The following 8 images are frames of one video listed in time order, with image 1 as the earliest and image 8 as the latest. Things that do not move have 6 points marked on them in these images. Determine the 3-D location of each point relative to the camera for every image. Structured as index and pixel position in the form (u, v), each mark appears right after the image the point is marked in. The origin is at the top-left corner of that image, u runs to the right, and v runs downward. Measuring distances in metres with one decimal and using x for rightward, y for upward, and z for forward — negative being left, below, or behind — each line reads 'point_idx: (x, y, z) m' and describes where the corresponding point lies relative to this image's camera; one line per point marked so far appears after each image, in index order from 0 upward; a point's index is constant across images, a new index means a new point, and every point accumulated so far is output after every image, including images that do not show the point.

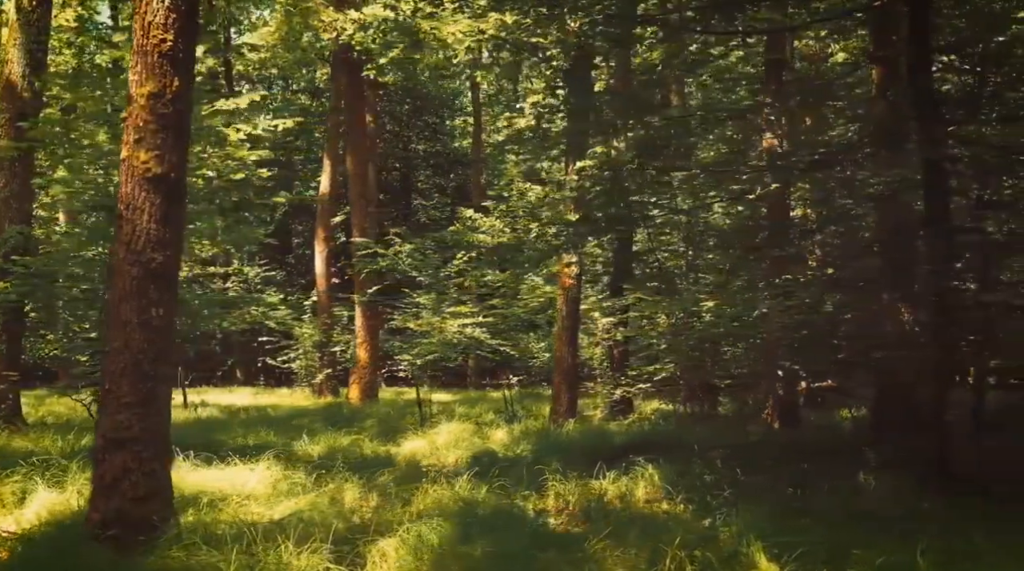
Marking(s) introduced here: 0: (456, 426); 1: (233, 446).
0: (-0.8, -2.1, +19.7) m
1: (-3.2, -1.8, +14.7) m
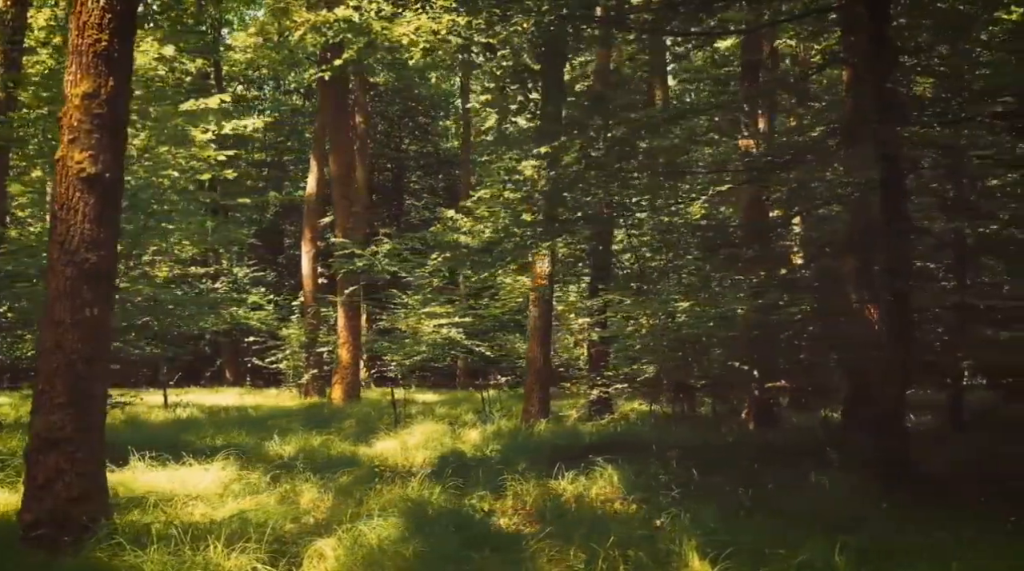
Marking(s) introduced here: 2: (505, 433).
0: (-1.2, -2.1, +19.7) m
1: (-3.5, -1.8, +14.7) m
2: (-0.1, -1.9, +17.3) m
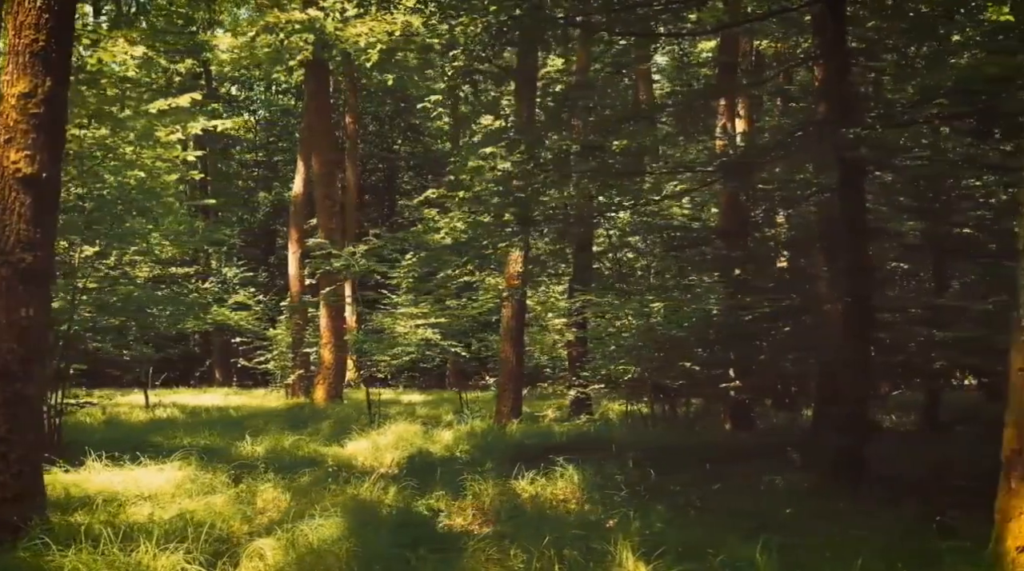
0: (-1.6, -2.1, +19.7) m
1: (-3.9, -1.8, +14.7) m
2: (-0.5, -1.9, +17.3) m
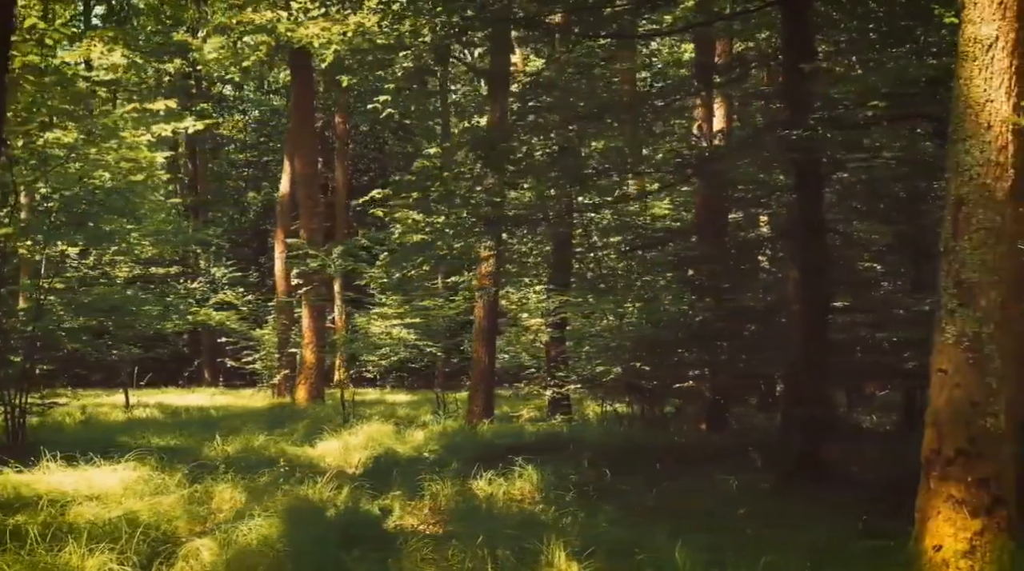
0: (-2.0, -2.1, +19.7) m
1: (-4.2, -1.8, +14.7) m
2: (-0.8, -1.9, +17.3) m
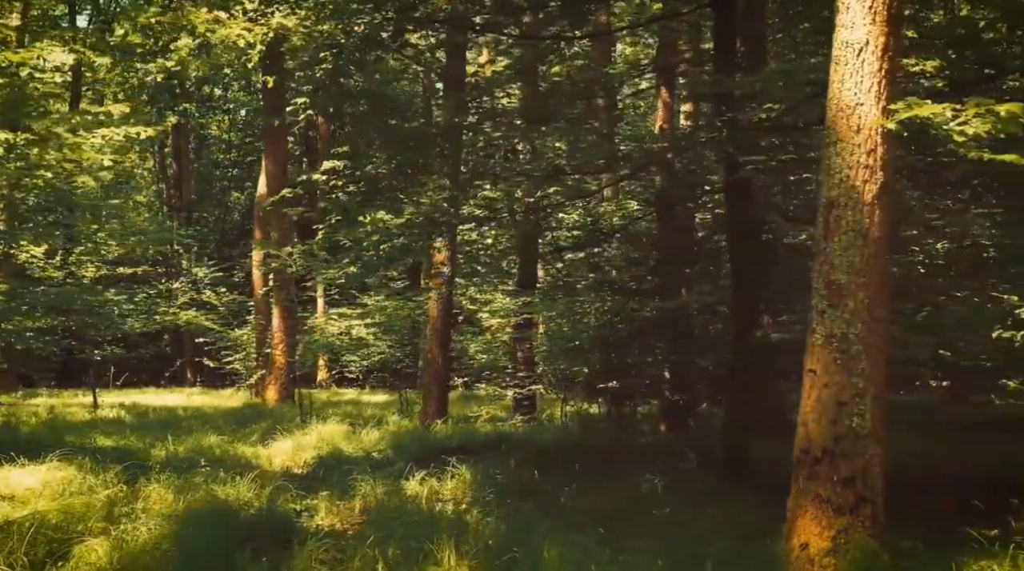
0: (-2.6, -2.1, +19.7) m
1: (-4.8, -1.8, +14.7) m
2: (-1.4, -1.9, +17.3) m
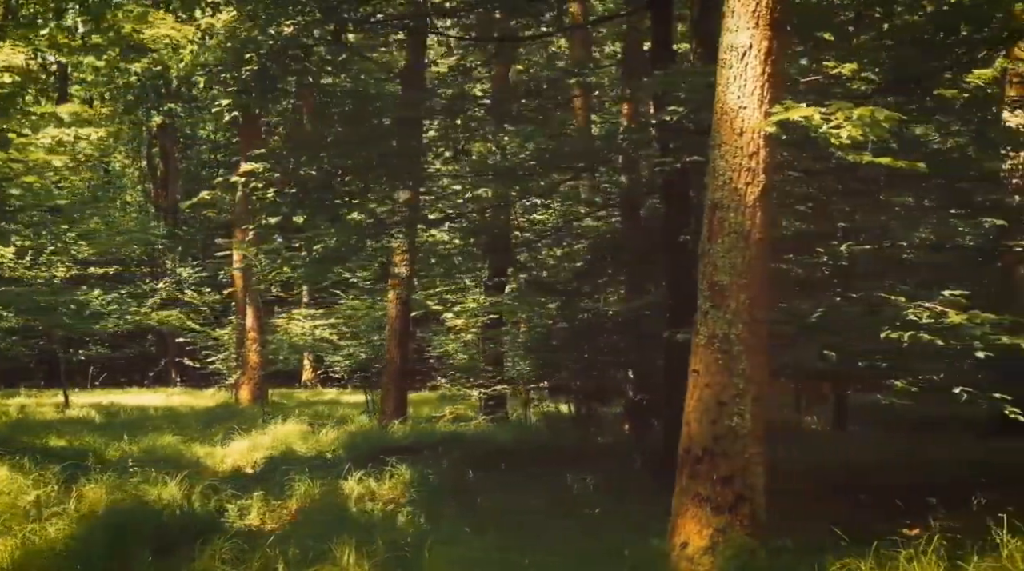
0: (-3.2, -2.1, +19.7) m
1: (-5.4, -1.8, +14.7) m
2: (-2.0, -1.9, +17.4) m
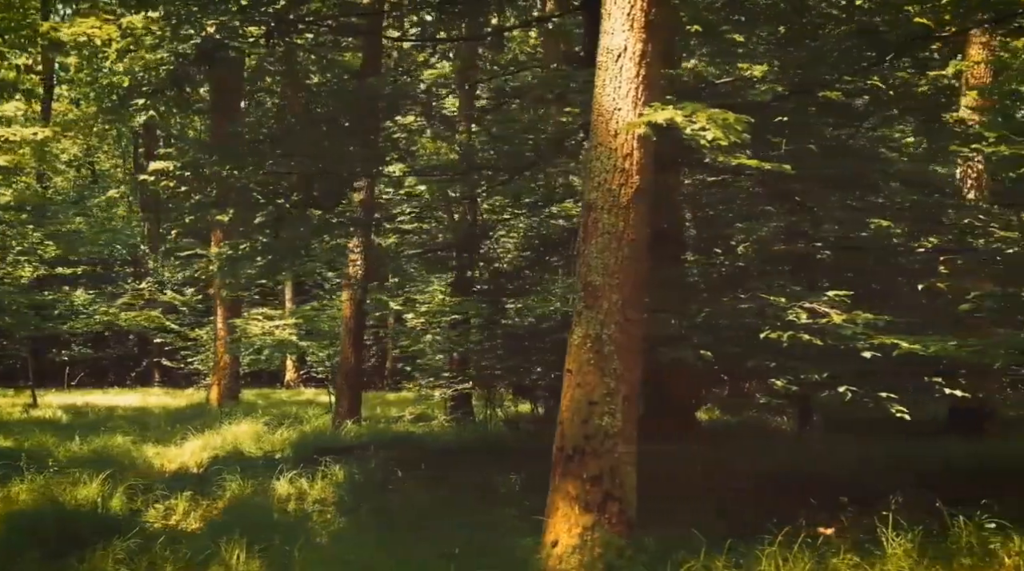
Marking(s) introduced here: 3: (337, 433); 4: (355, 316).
0: (-3.8, -2.1, +19.7) m
1: (-5.9, -1.8, +14.7) m
2: (-2.6, -1.9, +17.4) m
3: (-2.2, -1.9, +17.1) m
4: (-2.1, -0.4, +18.6) m
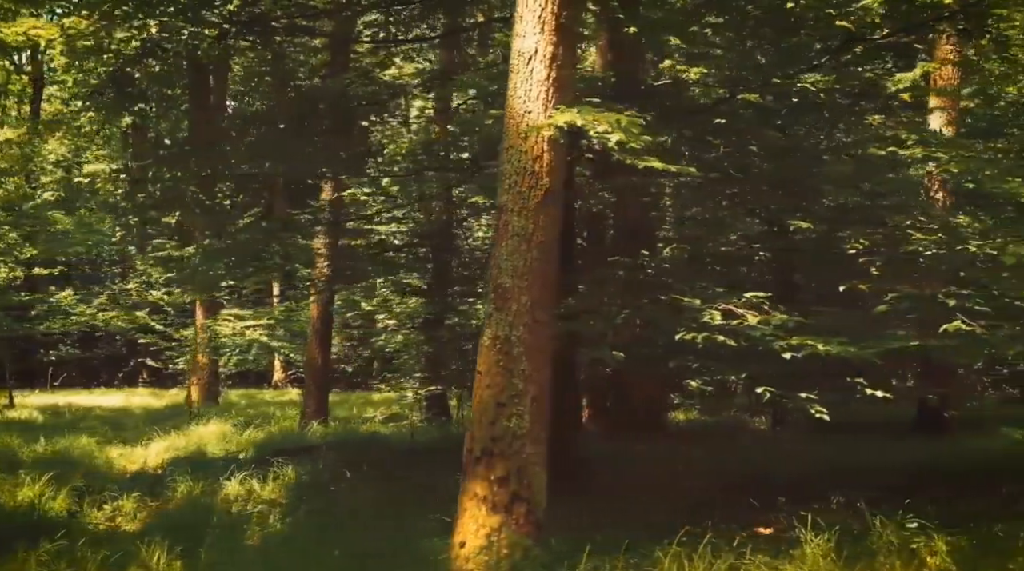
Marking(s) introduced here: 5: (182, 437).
0: (-4.3, -2.1, +19.7) m
1: (-6.4, -1.8, +14.6) m
2: (-3.1, -1.9, +17.4) m
3: (-2.7, -1.9, +17.1) m
4: (-2.6, -0.4, +18.6) m
5: (-4.4, -2.0, +17.3) m
